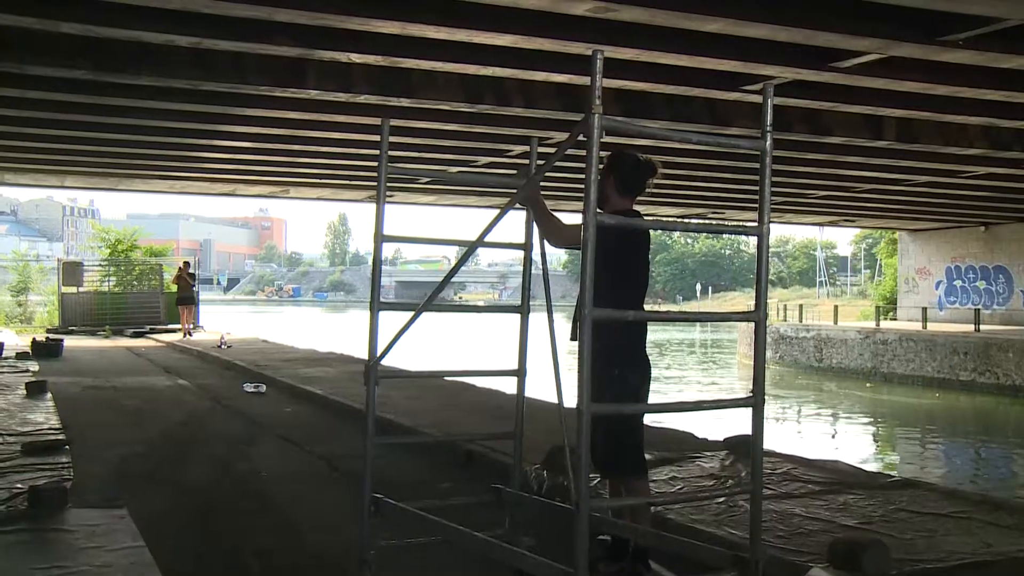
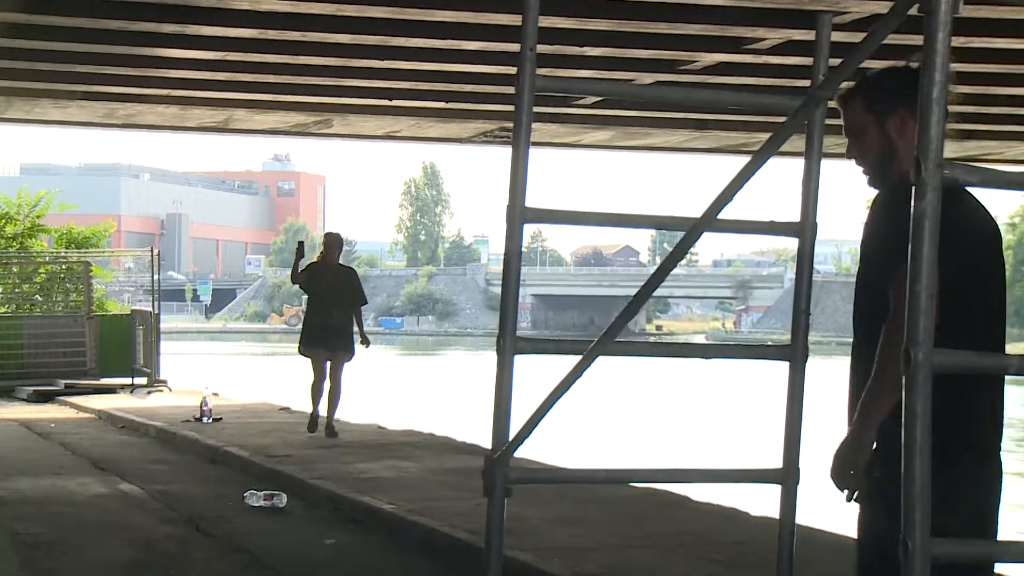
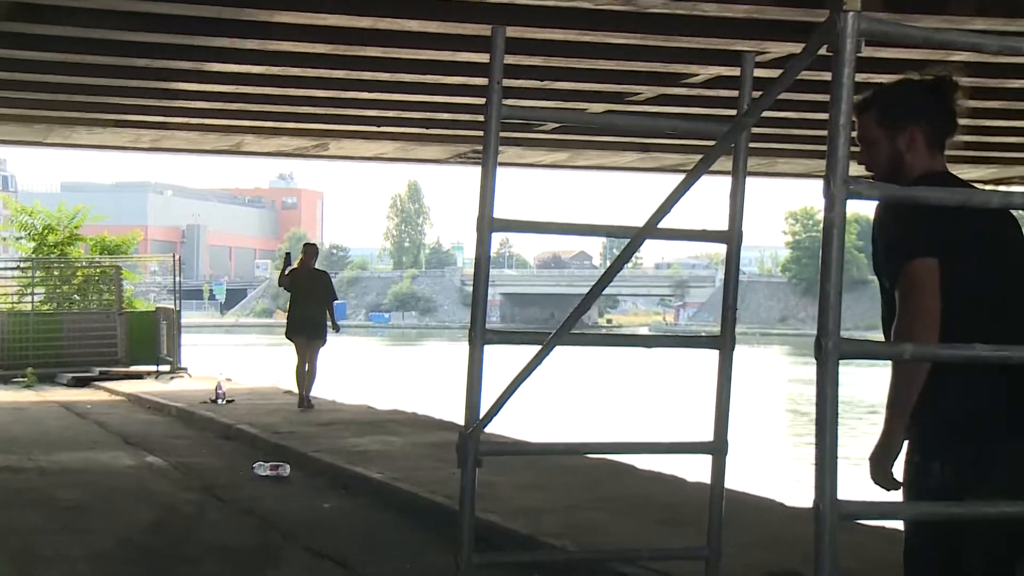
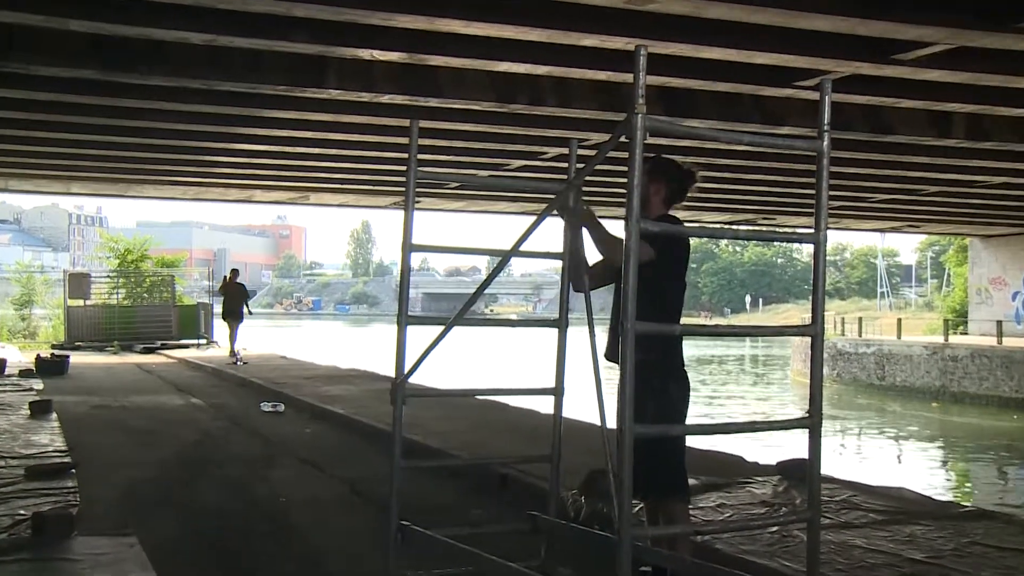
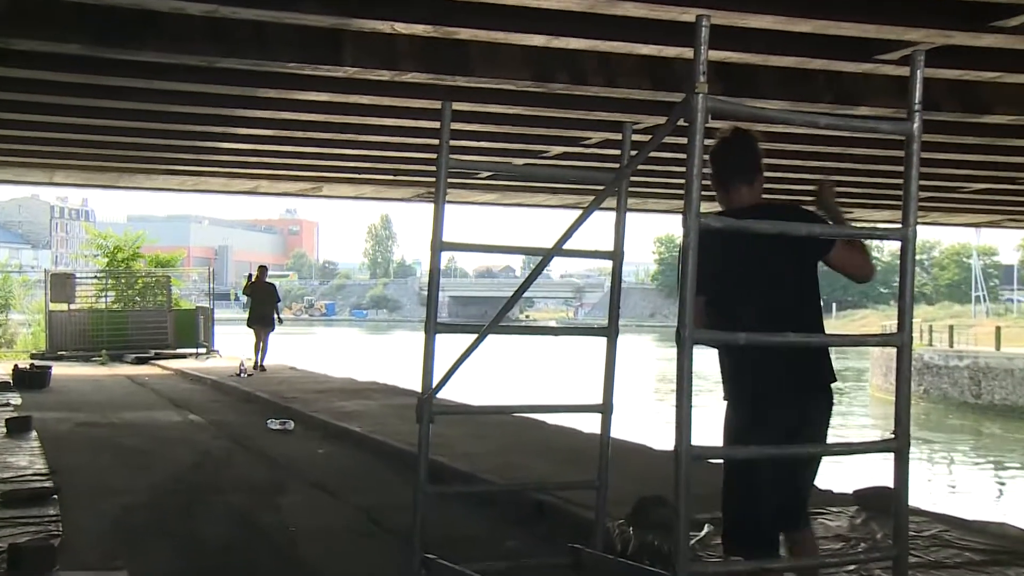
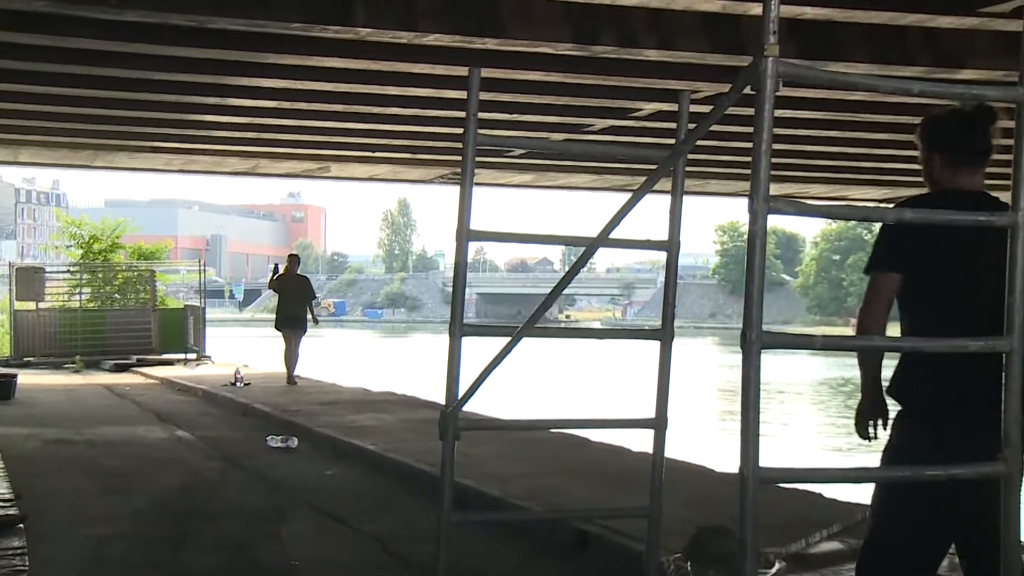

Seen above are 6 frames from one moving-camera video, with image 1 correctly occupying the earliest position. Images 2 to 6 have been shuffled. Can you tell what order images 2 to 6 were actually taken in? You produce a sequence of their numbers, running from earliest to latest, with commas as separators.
4, 5, 6, 3, 2
